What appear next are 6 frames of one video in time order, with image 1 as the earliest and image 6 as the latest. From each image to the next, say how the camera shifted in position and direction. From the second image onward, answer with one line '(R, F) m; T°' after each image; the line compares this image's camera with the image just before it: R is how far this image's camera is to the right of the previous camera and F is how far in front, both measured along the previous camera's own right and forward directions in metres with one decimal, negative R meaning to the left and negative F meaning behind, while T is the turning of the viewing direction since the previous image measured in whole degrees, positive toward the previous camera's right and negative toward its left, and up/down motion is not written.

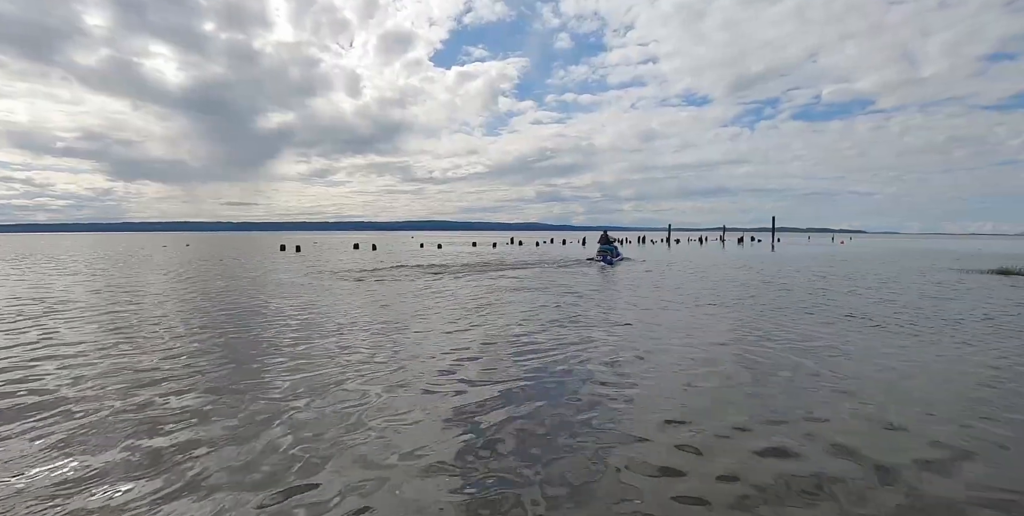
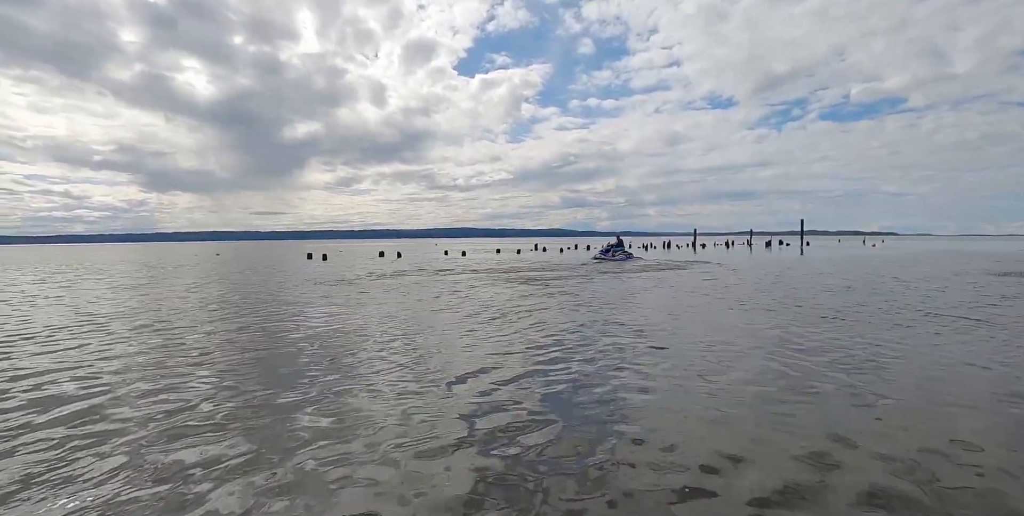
(-0.9, +0.2) m; -2°
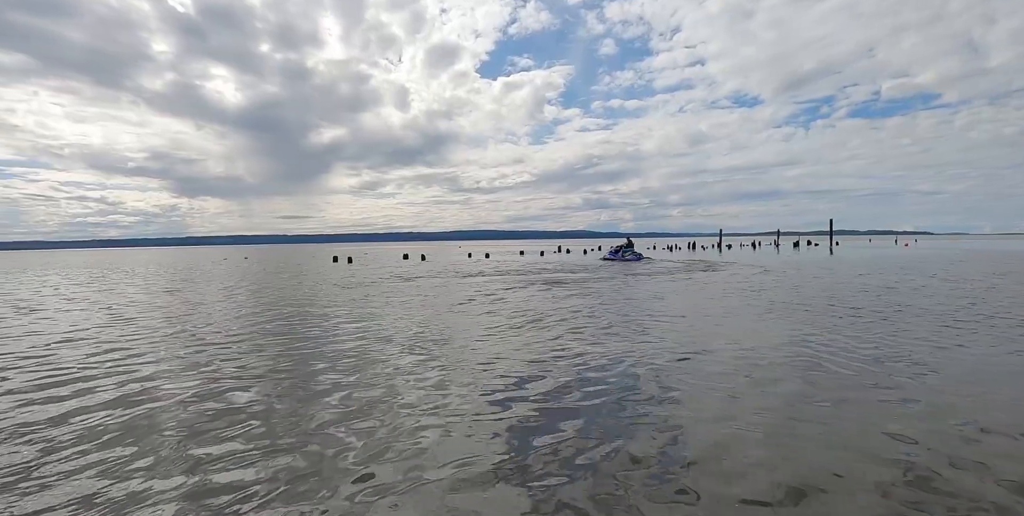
(-0.8, +0.2) m; -2°
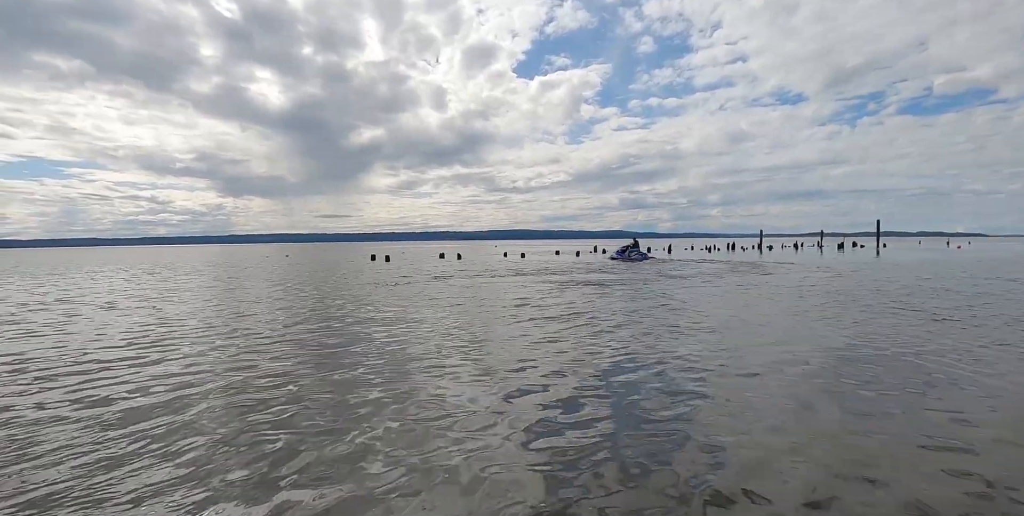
(-1.2, +0.1) m; -3°
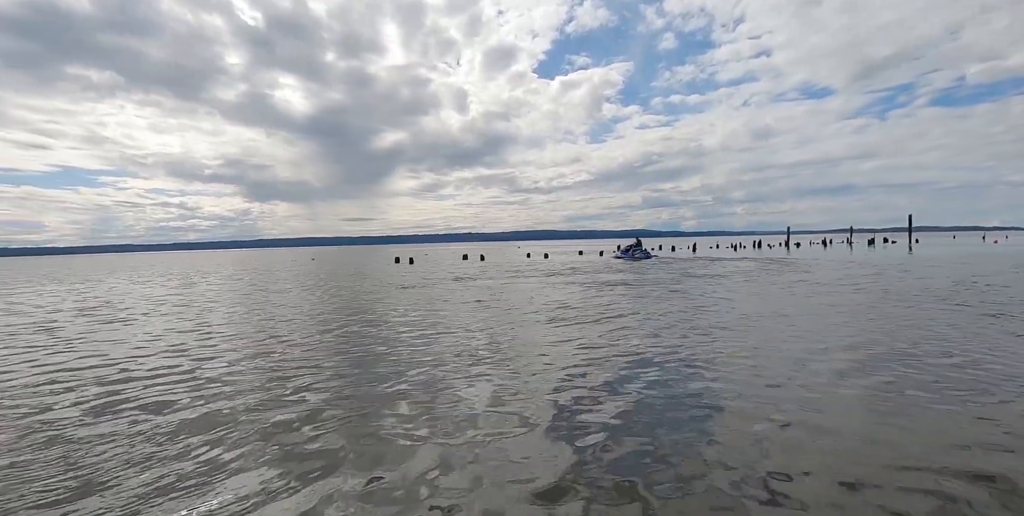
(-0.7, +0.1) m; -2°
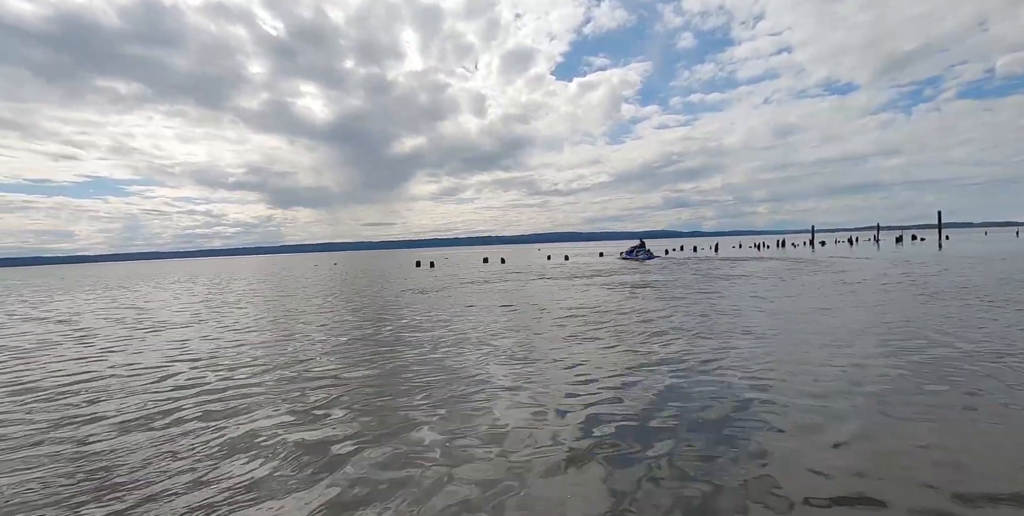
(-0.6, 0.0) m; -2°
